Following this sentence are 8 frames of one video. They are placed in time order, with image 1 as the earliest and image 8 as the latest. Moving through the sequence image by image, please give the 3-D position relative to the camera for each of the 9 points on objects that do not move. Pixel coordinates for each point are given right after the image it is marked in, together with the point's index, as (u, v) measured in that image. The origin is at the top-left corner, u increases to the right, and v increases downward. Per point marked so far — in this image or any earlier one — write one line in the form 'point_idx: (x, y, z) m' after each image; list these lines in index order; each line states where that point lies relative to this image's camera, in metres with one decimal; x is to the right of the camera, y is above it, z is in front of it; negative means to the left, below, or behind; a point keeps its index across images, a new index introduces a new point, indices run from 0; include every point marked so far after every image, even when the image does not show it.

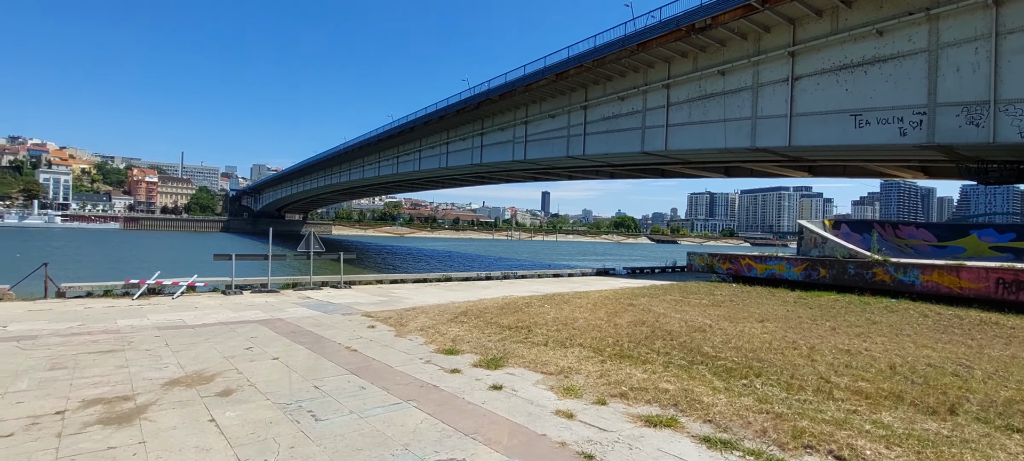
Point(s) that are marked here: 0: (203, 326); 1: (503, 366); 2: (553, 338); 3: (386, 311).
0: (-5.8, -1.8, +9.6) m
1: (-0.1, -1.8, +6.8) m
2: (+0.7, -1.8, +8.5) m
3: (-3.0, -1.9, +11.9) m
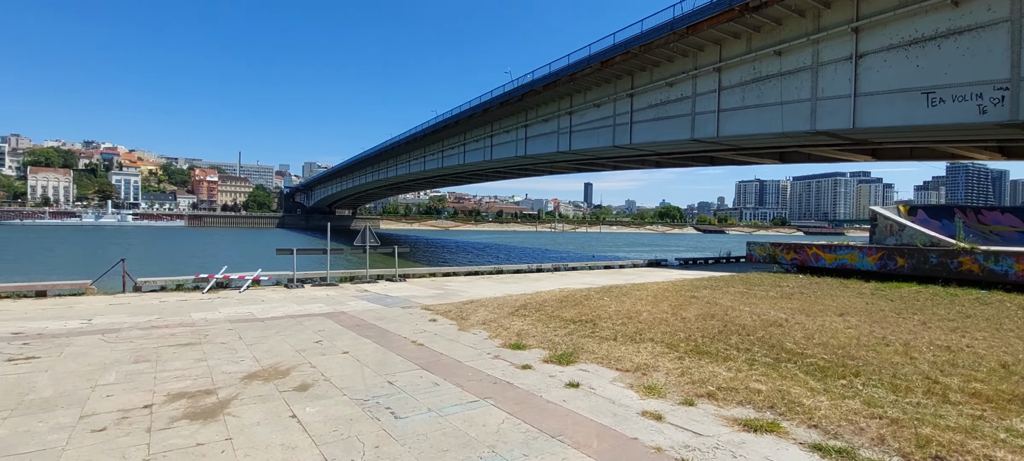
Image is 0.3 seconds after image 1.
0: (-4.6, -1.7, +9.8) m
1: (+0.8, -1.7, +6.5) m
2: (+1.7, -1.6, +8.2) m
3: (-1.6, -1.7, +11.9) m
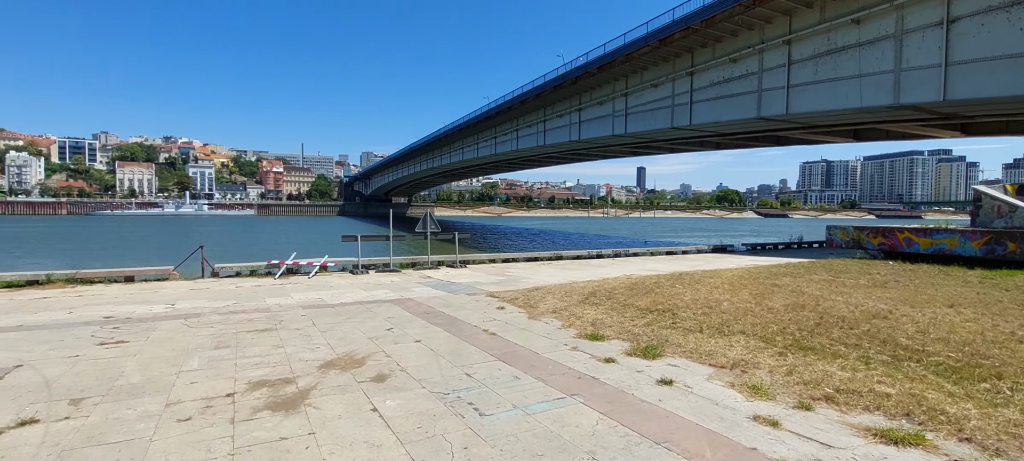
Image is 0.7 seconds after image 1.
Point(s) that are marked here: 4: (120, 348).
0: (-3.3, -1.4, +9.9) m
1: (+1.8, -1.5, +6.0) m
2: (+2.9, -1.4, +7.6) m
3: (-0.1, -1.4, +11.6) m
4: (-4.9, -1.5, +6.4) m
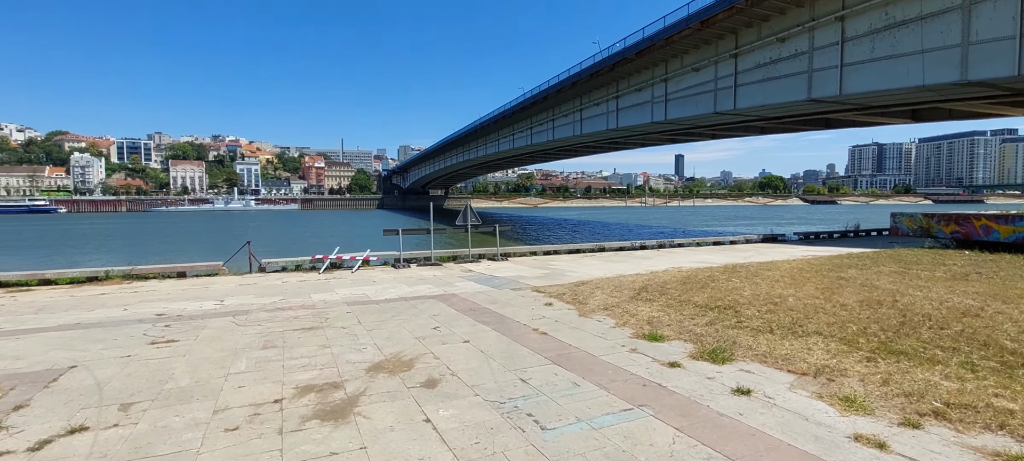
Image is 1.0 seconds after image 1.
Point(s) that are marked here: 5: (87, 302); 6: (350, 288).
0: (-2.4, -1.3, +9.7) m
1: (+2.4, -1.4, +5.5) m
2: (+3.6, -1.3, +7.0) m
3: (+0.9, -1.2, +11.2) m
4: (-4.3, -1.5, +6.4) m
5: (-8.7, -1.5, +10.5) m
6: (-3.7, -1.3, +11.6) m
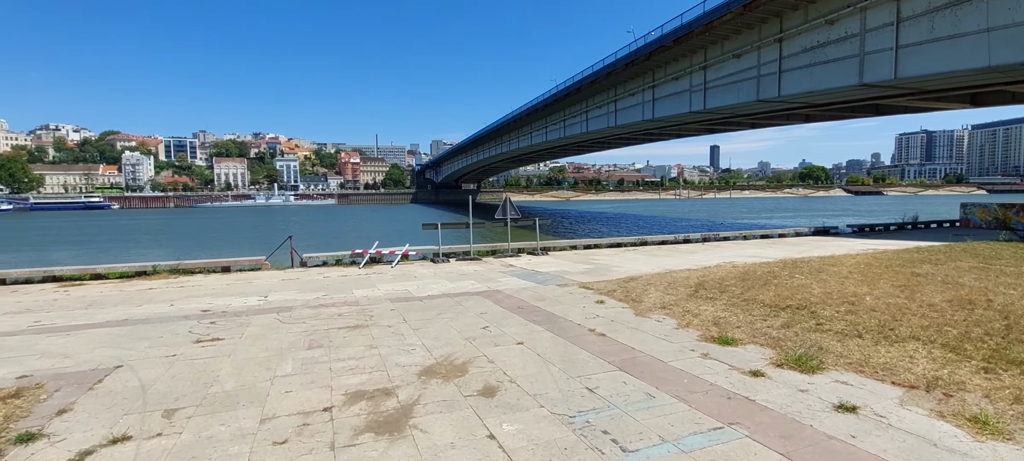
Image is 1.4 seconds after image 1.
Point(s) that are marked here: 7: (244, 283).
0: (-1.5, -1.2, +9.4) m
1: (+3.0, -1.3, +4.9) m
2: (+4.3, -1.2, +6.3) m
3: (+1.9, -1.1, +10.7) m
4: (-3.6, -1.4, +6.2) m
5: (-7.8, -1.4, +10.5) m
6: (-2.7, -1.2, +11.4) m
7: (-6.3, -1.2, +12.1) m
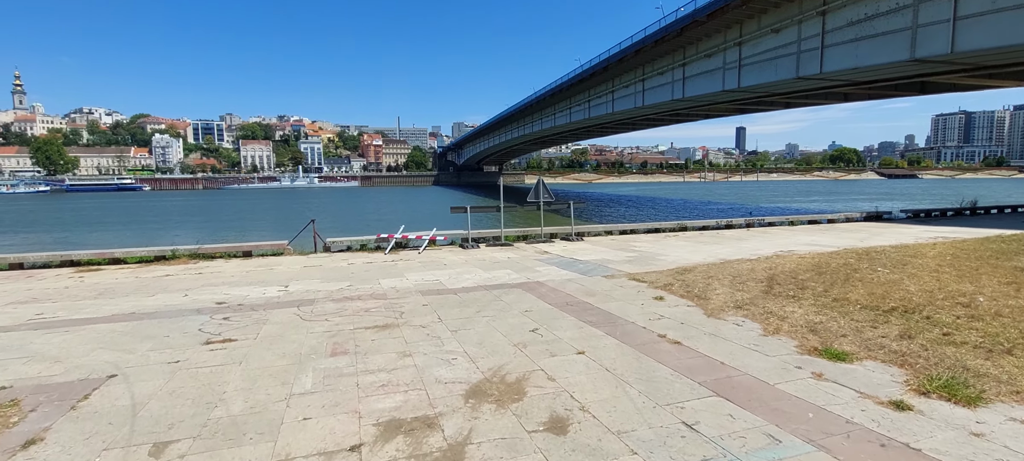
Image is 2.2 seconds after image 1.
0: (-0.8, -1.0, +8.5) m
1: (+3.5, -1.3, +3.8) m
2: (+4.9, -1.1, +5.1) m
3: (+2.7, -0.8, +9.6) m
4: (-3.0, -1.3, +5.4) m
5: (-7.0, -1.0, +9.8) m
6: (-1.9, -0.9, +10.5) m
7: (-5.5, -0.9, +11.3) m
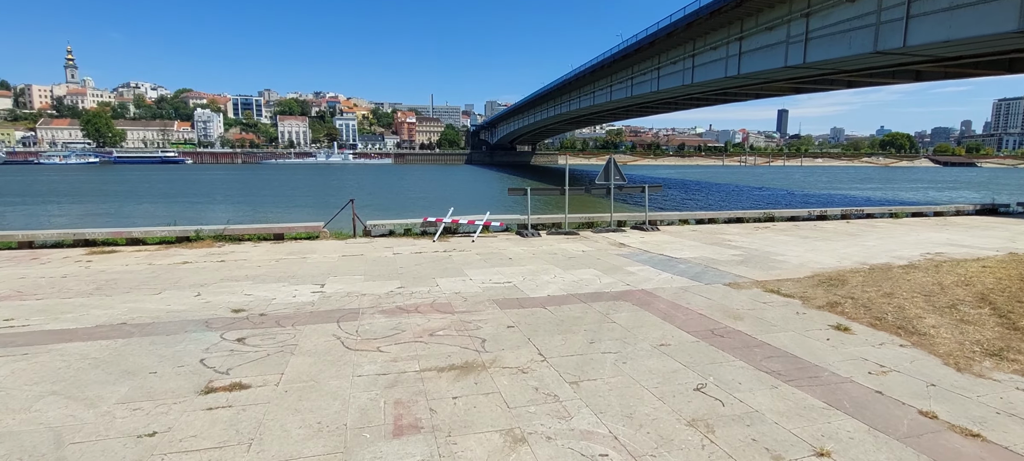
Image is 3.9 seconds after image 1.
0: (+0.5, -0.9, +6.4) m
1: (+4.5, -1.4, +1.5) m
2: (+6.0, -1.2, +2.7) m
3: (+4.0, -0.8, +7.3) m
4: (-1.9, -1.2, +3.5) m
5: (-5.6, -0.7, +8.1) m
6: (-0.4, -0.7, +8.5) m
7: (-4.0, -0.5, +9.5) m
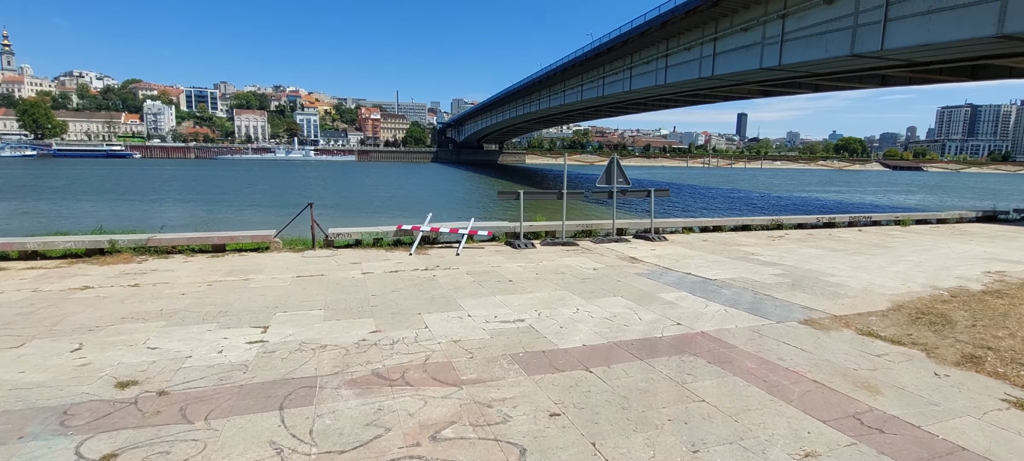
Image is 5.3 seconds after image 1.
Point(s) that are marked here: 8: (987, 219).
0: (+0.7, -1.1, +4.6) m
1: (+5.1, -1.7, -0.1) m
2: (+6.4, -1.5, +1.3) m
3: (+4.2, -1.0, +5.7) m
4: (-1.5, -1.4, +1.5) m
5: (-5.5, -0.9, +5.9) m
6: (-0.4, -0.9, +6.6) m
7: (-4.0, -0.8, +7.4) m
8: (+17.3, +0.4, +18.4) m
